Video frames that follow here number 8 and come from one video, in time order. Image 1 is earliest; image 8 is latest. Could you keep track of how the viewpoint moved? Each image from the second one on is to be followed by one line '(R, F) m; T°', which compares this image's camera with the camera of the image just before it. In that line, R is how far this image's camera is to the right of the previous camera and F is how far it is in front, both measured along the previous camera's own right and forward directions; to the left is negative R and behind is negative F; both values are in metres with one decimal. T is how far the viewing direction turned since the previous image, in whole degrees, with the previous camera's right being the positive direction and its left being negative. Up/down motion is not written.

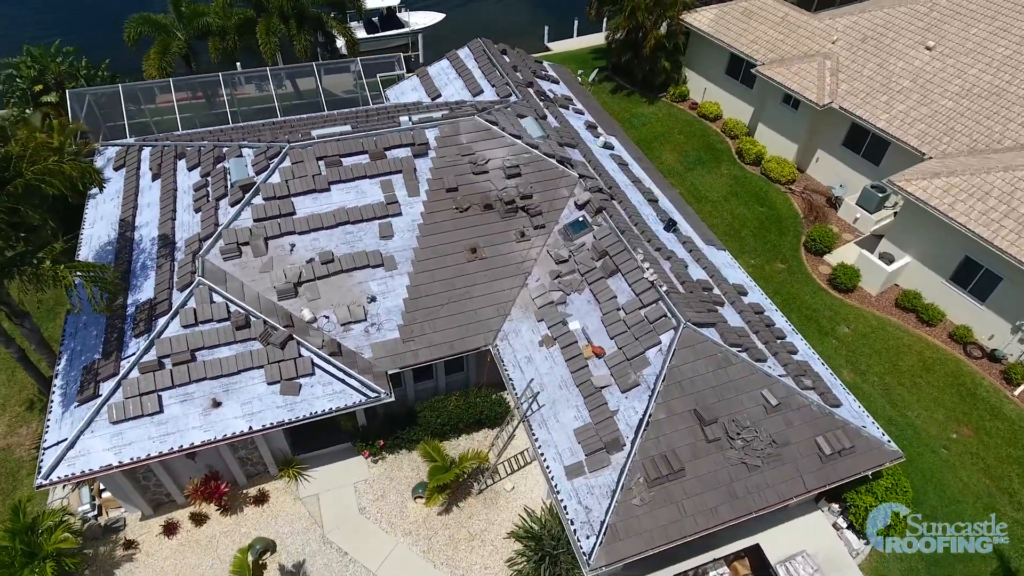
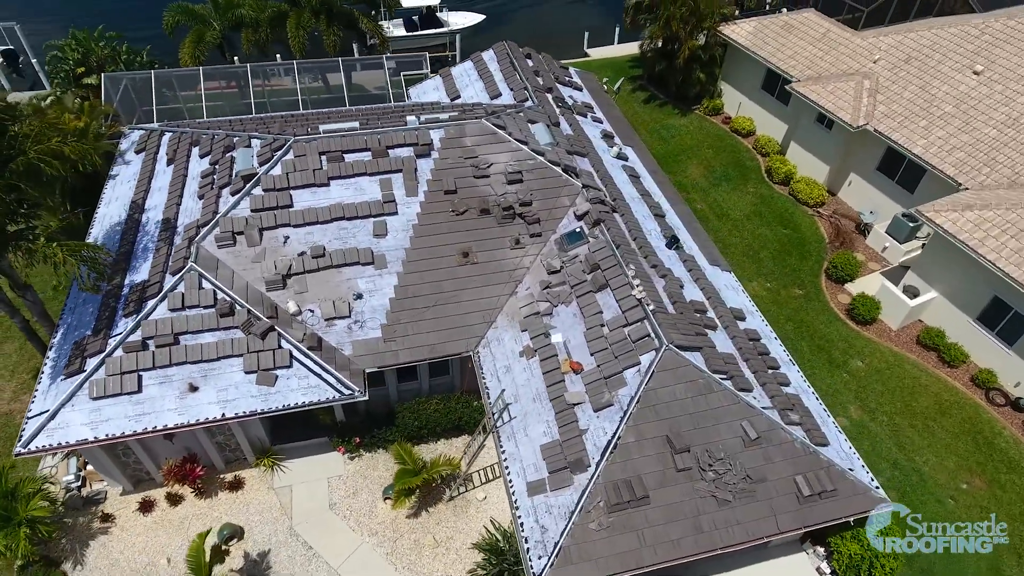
(+1.9, +0.4) m; -4°
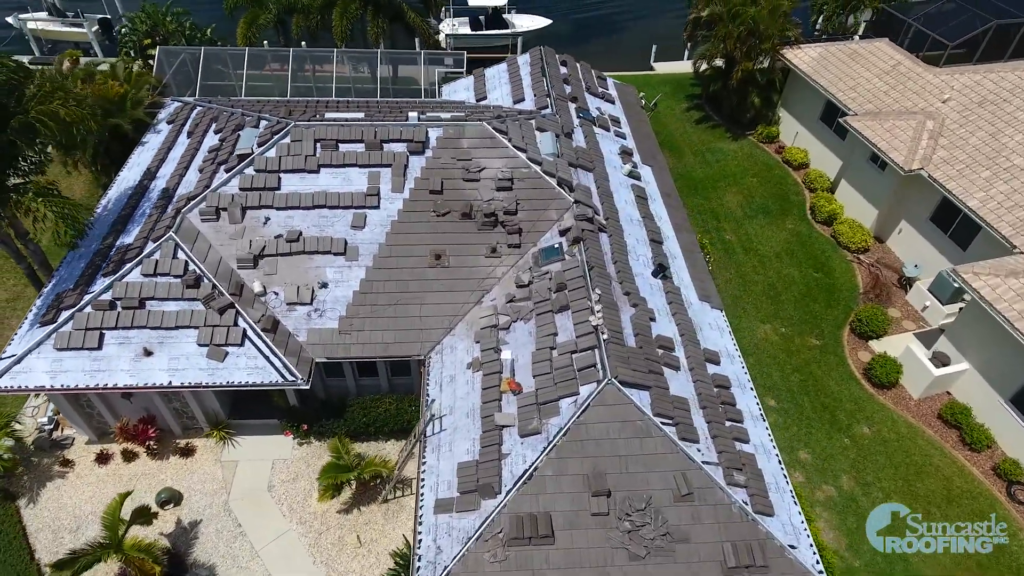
(+3.8, +0.9) m; -7°
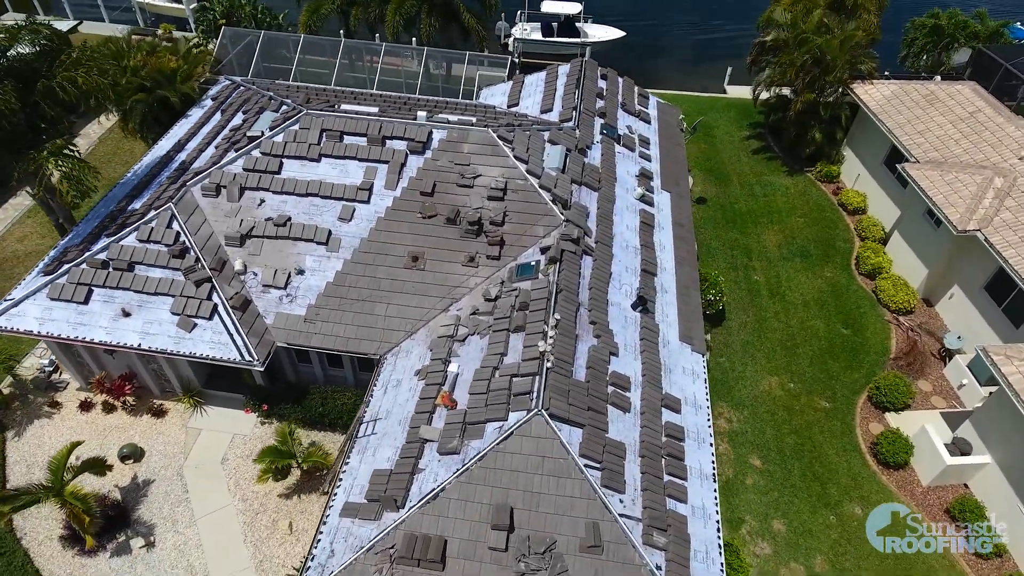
(+3.8, +0.8) m; -8°
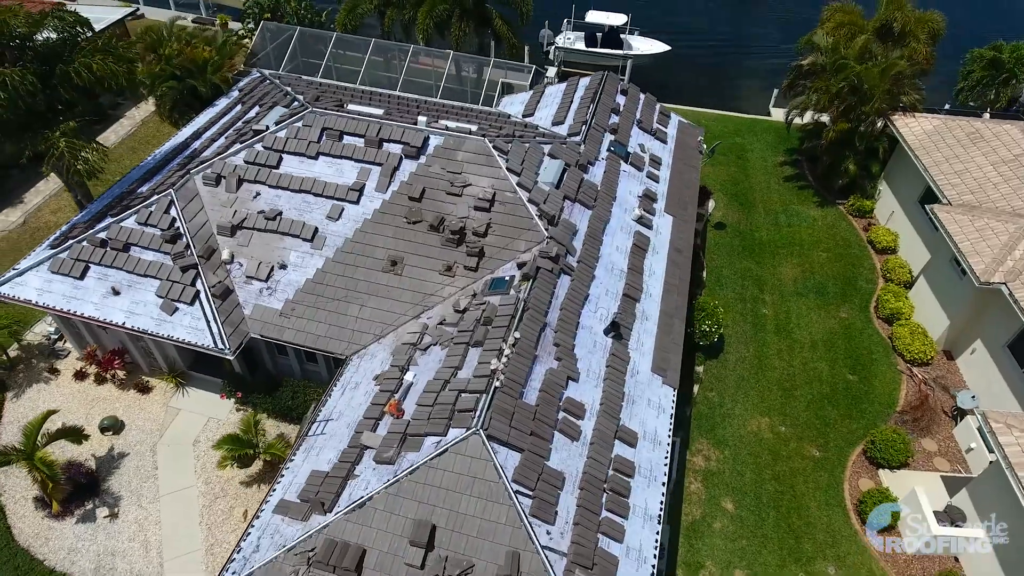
(+2.7, +0.4) m; -5°
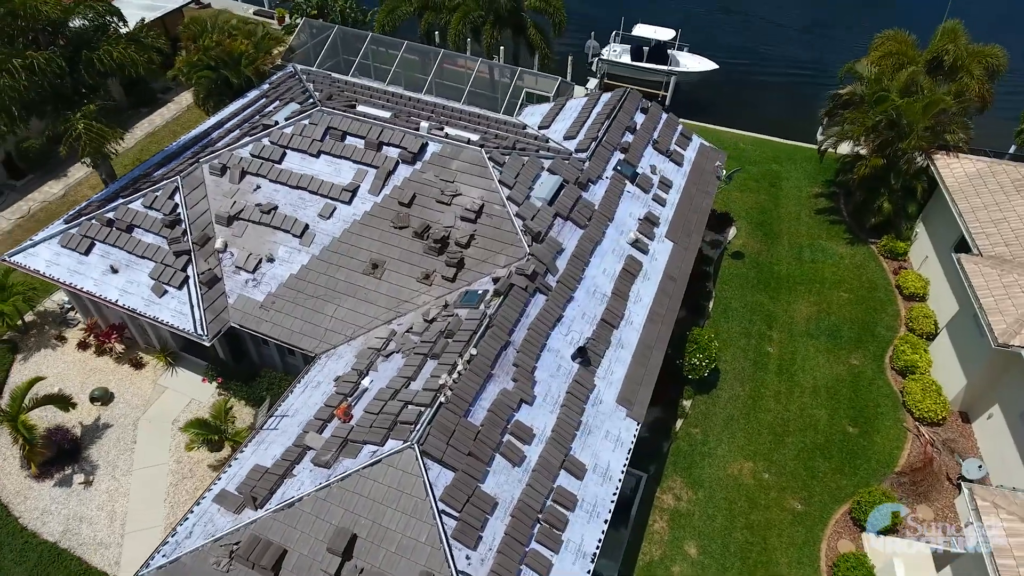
(+2.7, +0.4) m; -5°
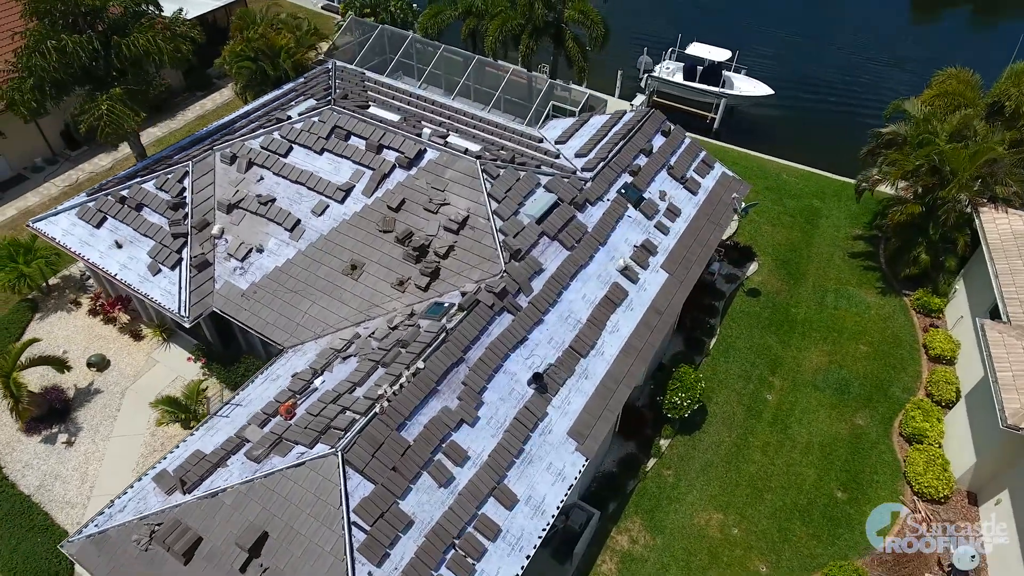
(+3.1, +0.5) m; -6°
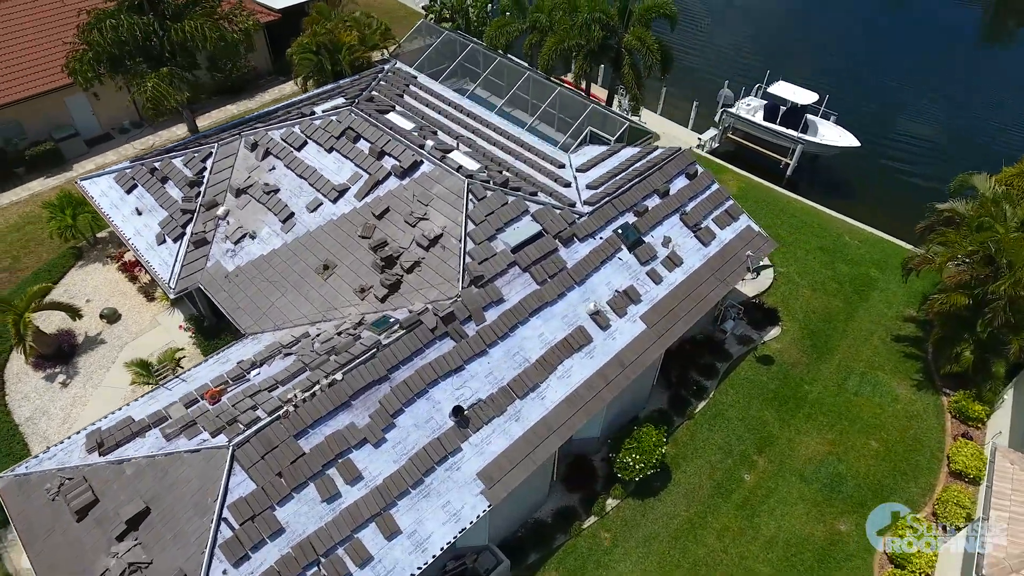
(+4.7, +1.0) m; -10°
